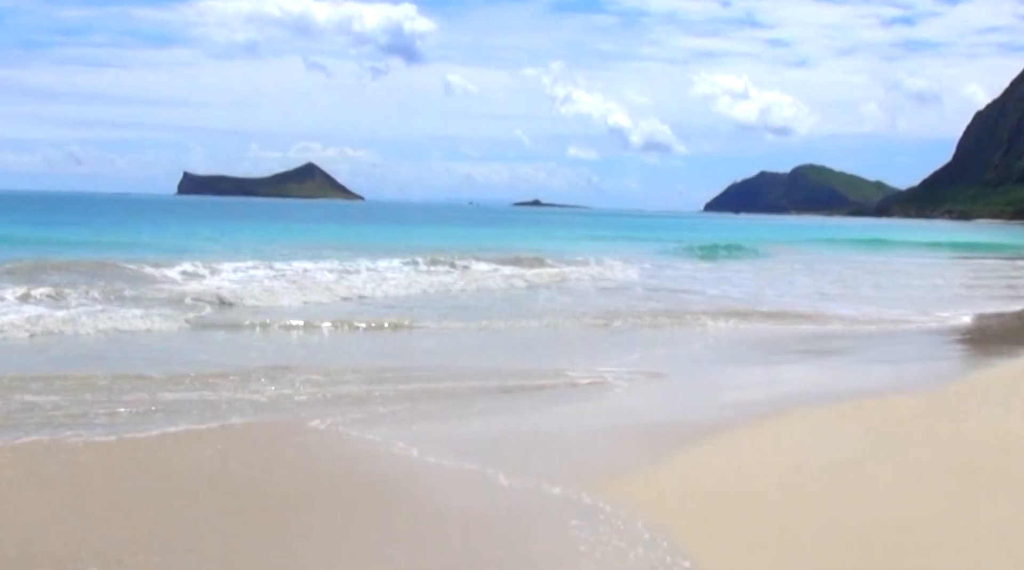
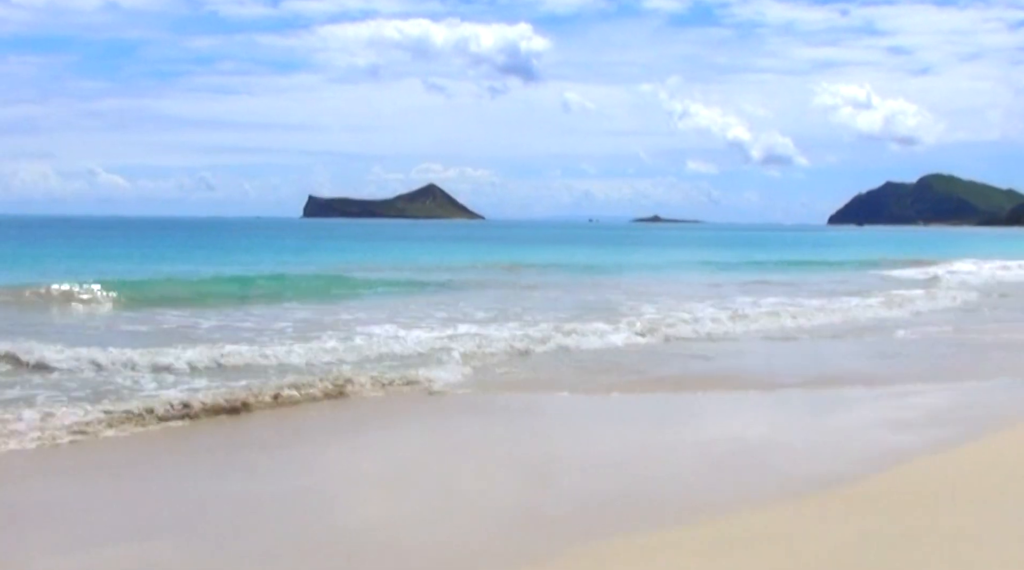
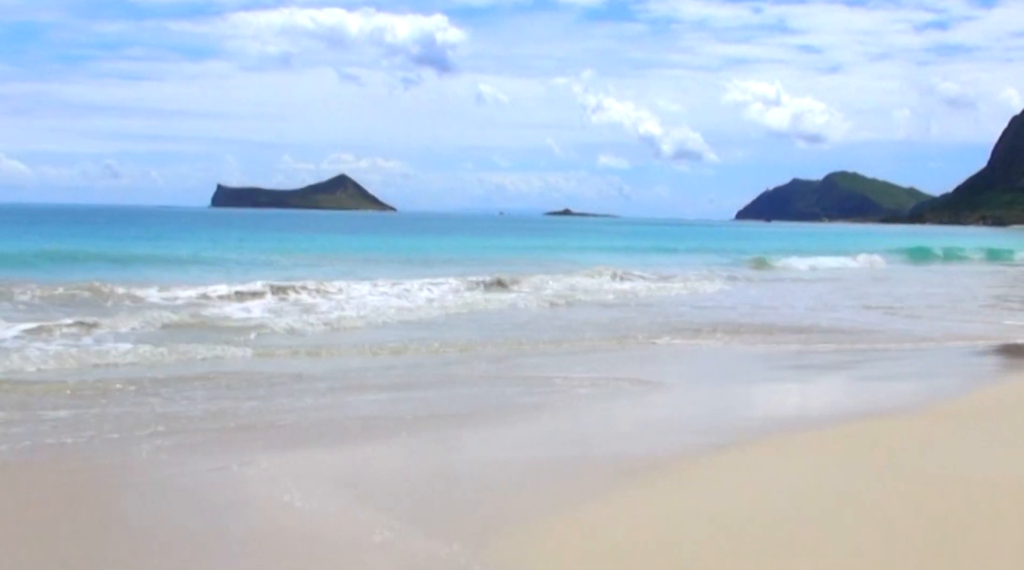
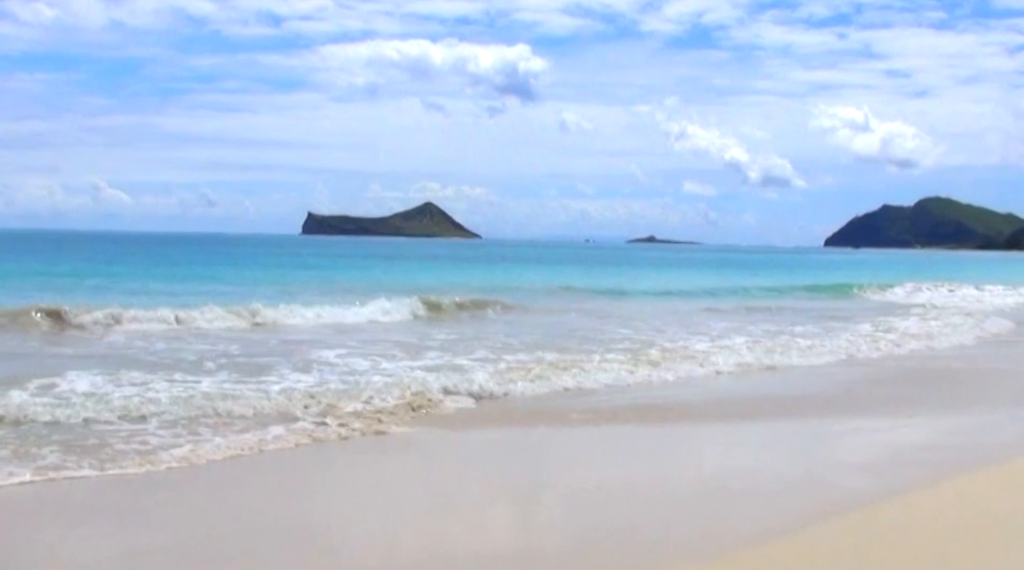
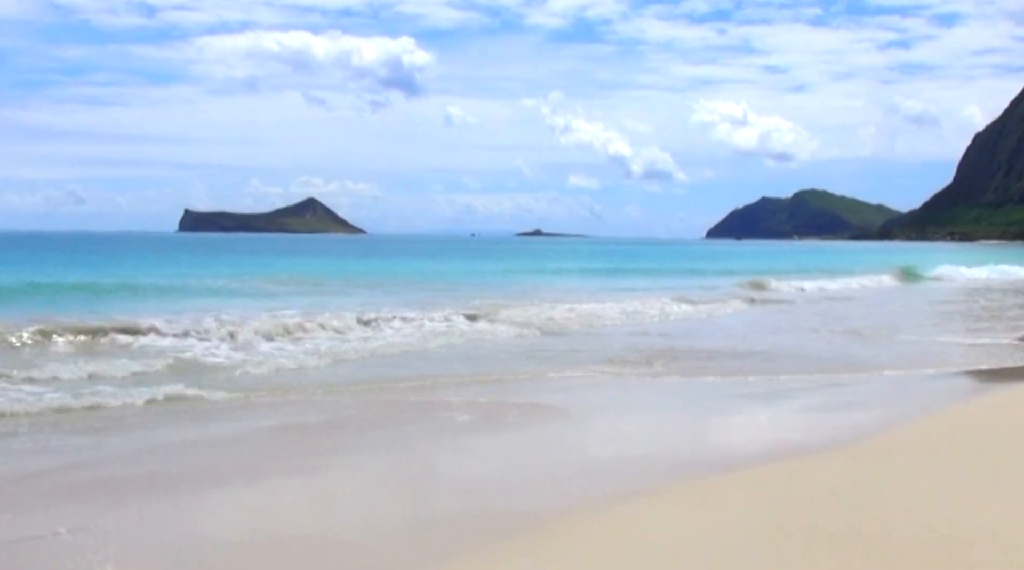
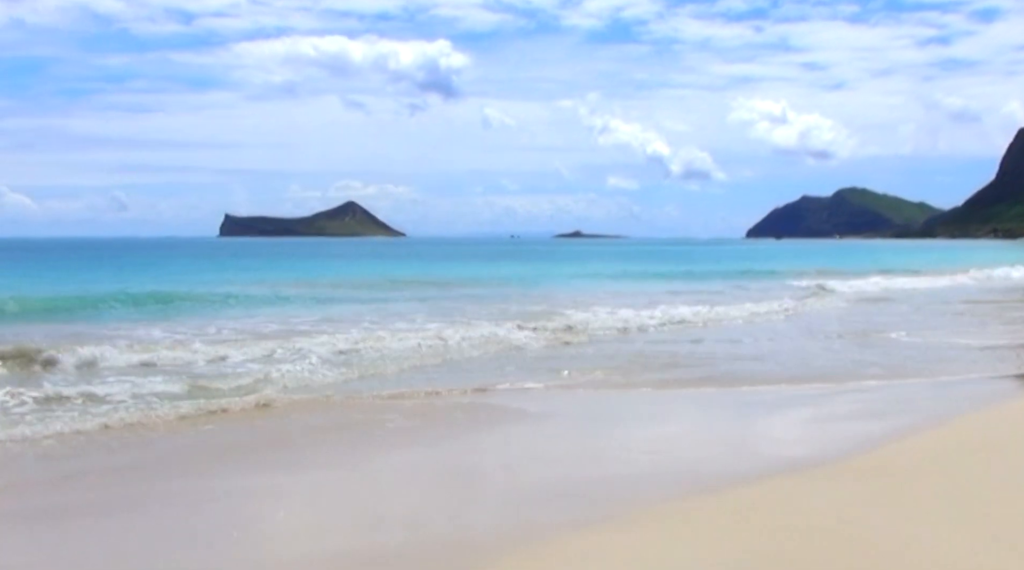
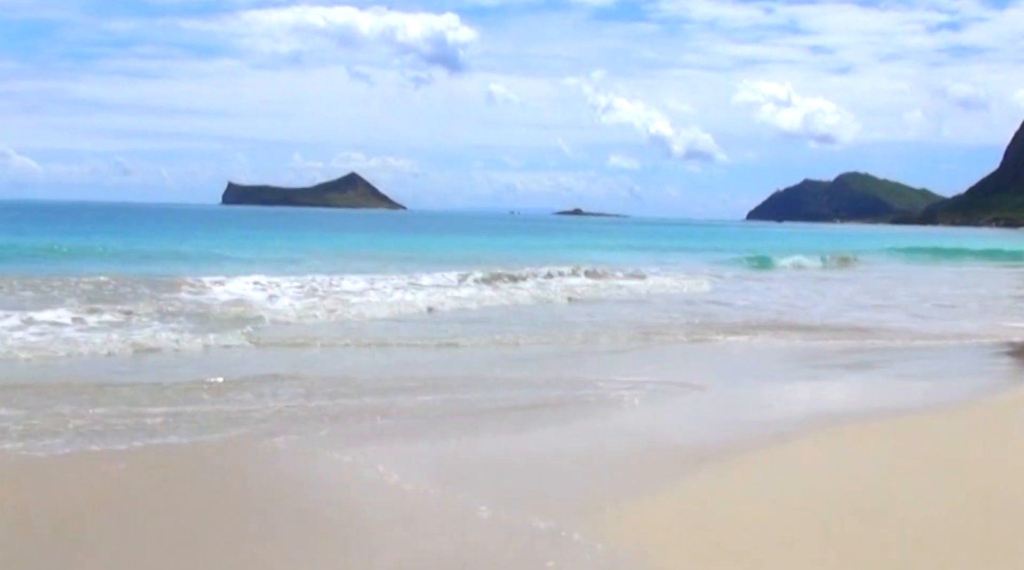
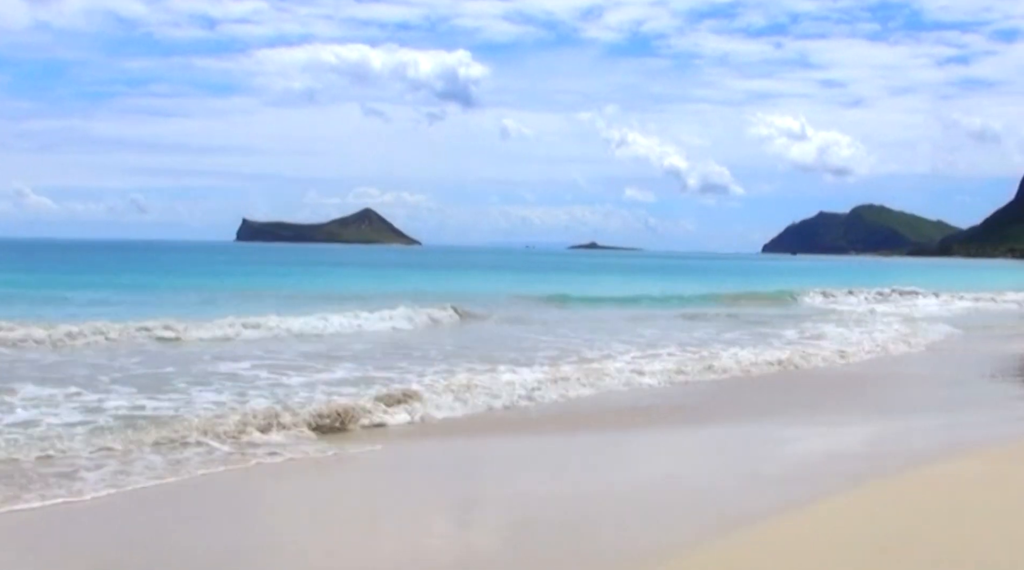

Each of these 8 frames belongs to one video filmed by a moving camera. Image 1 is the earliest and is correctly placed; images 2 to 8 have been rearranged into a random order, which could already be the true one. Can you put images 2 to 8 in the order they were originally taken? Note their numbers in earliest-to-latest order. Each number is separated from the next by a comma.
7, 3, 5, 6, 2, 4, 8
